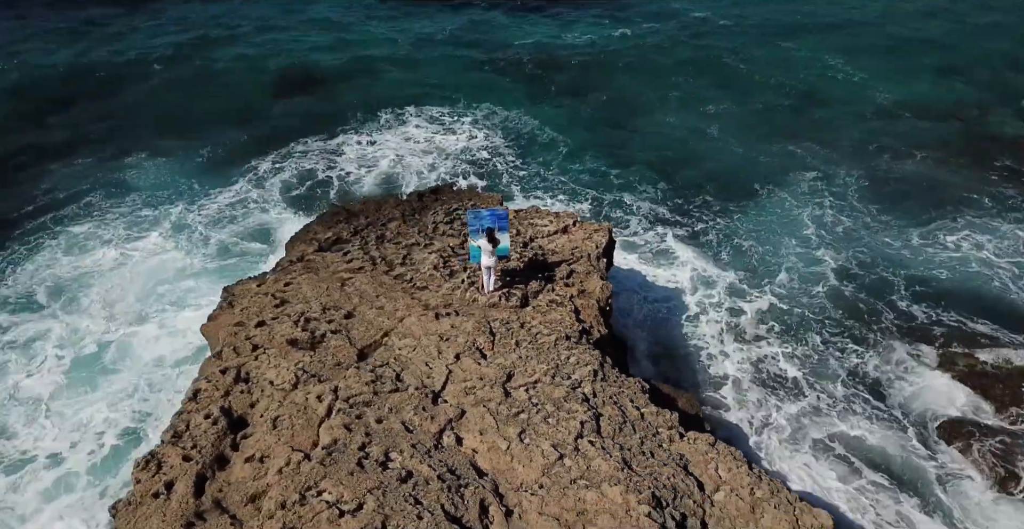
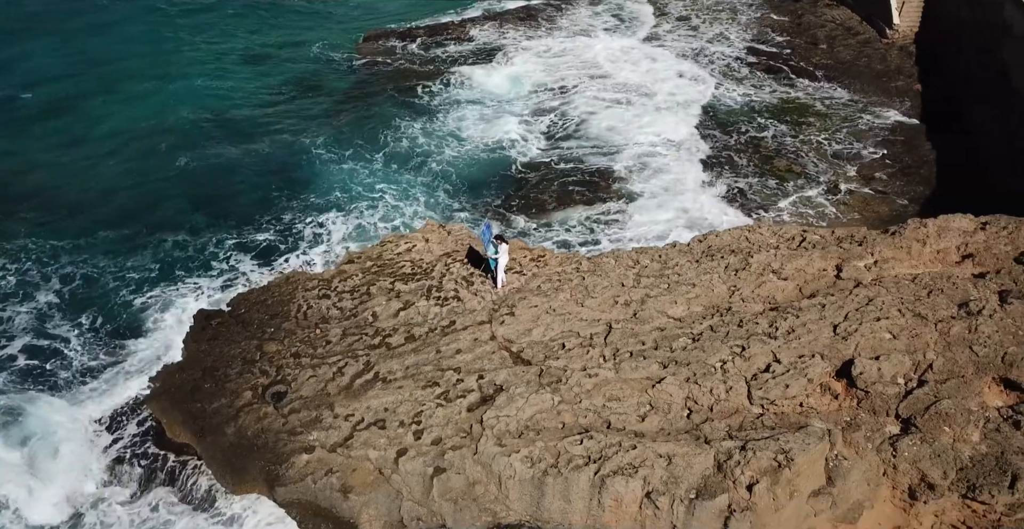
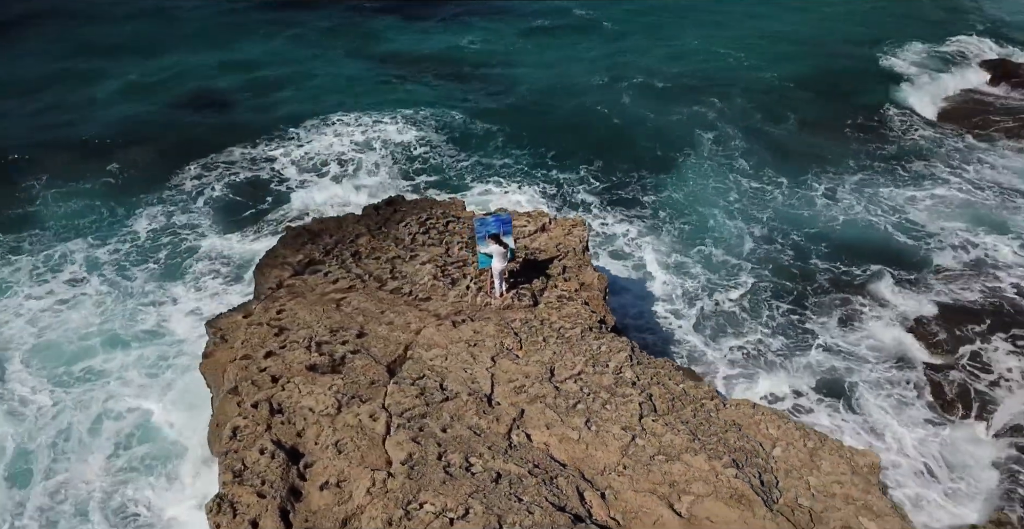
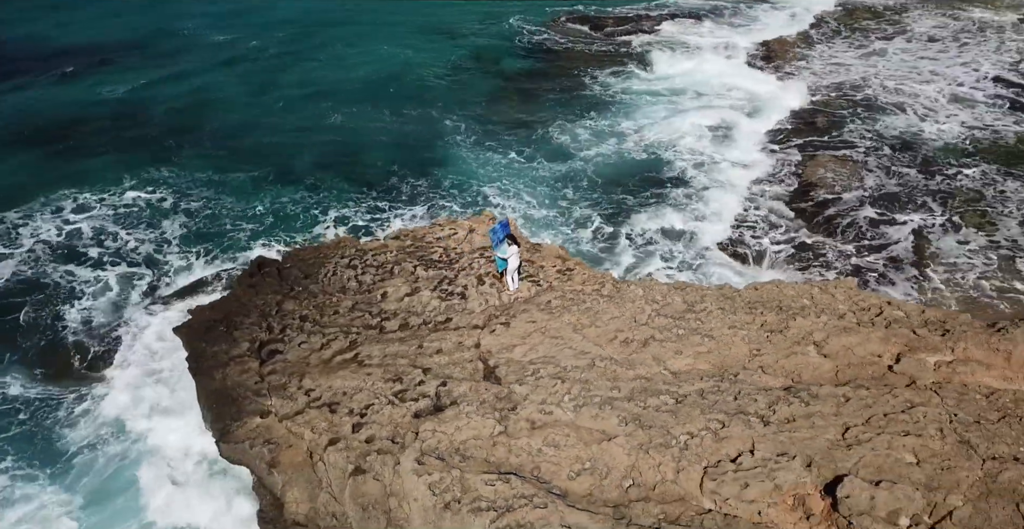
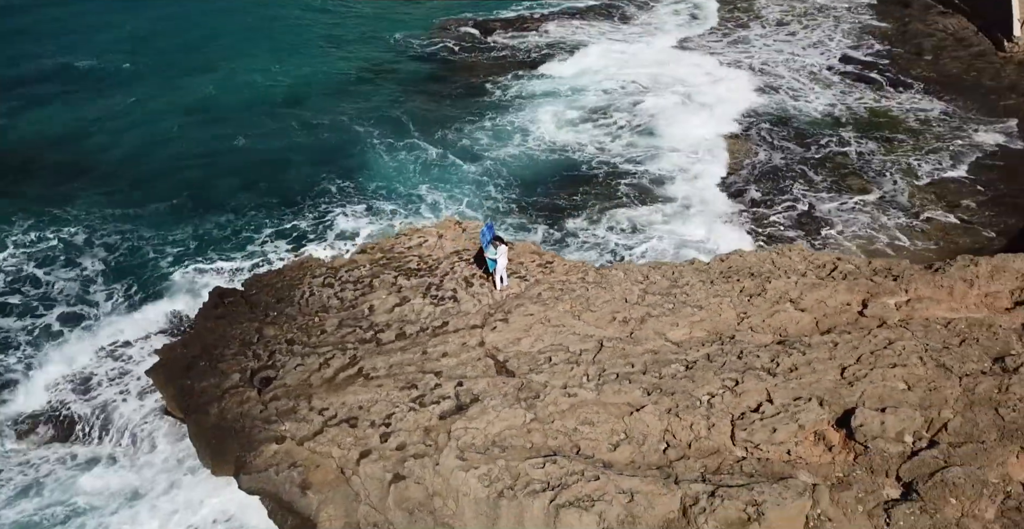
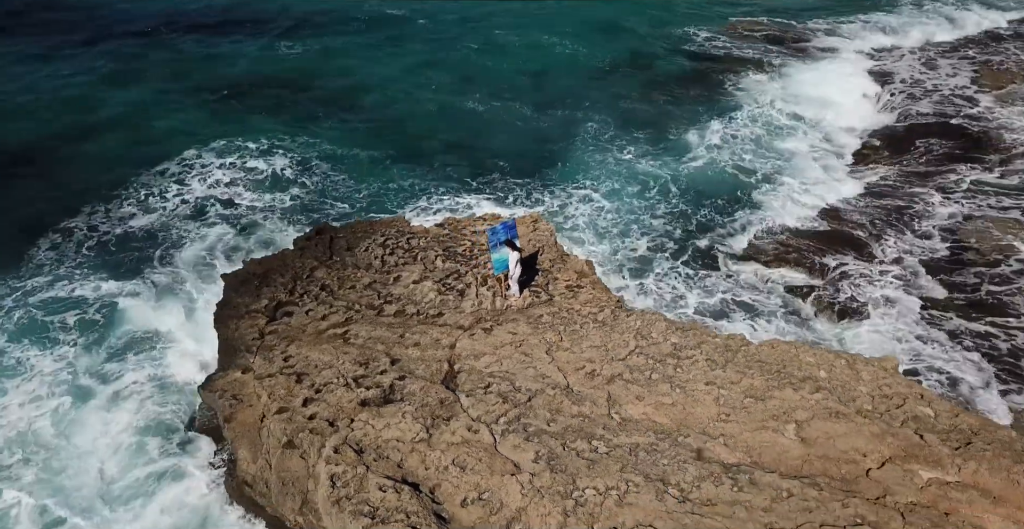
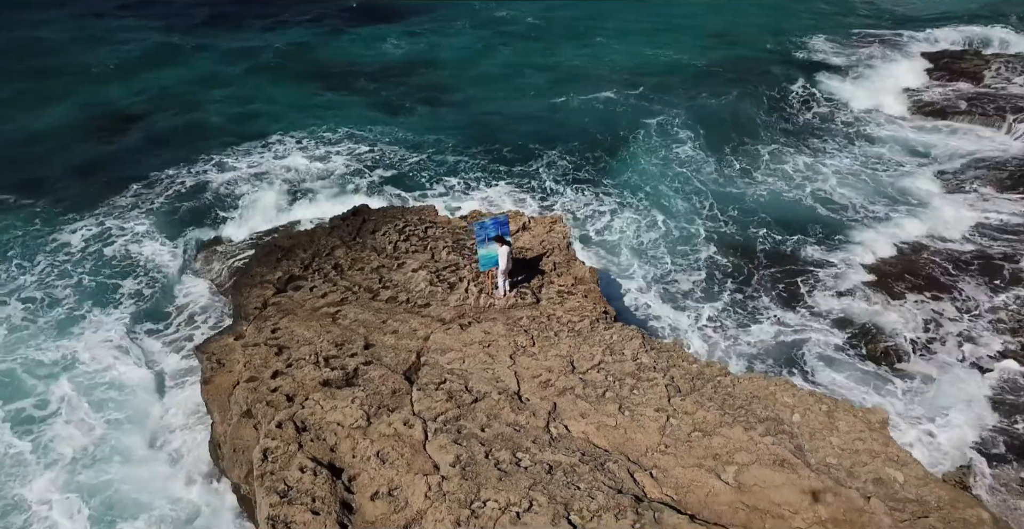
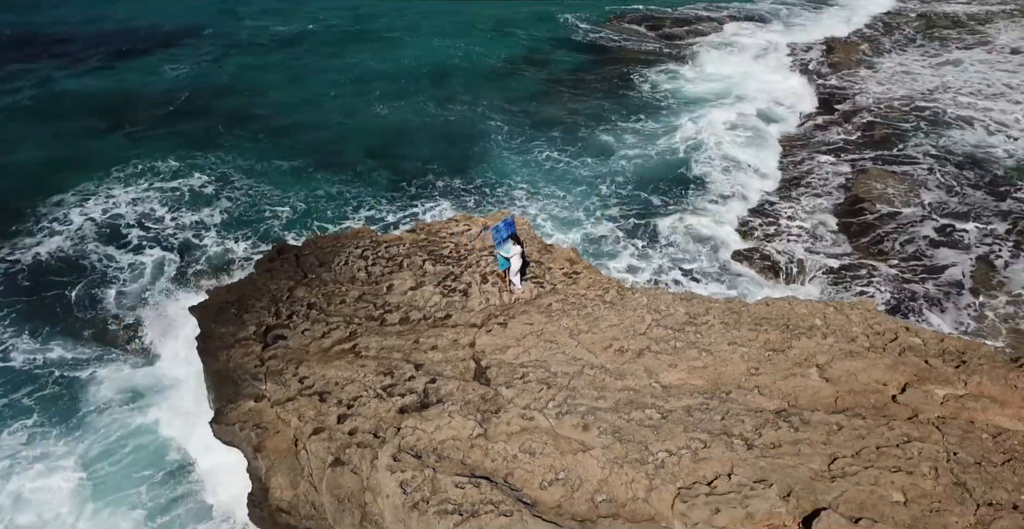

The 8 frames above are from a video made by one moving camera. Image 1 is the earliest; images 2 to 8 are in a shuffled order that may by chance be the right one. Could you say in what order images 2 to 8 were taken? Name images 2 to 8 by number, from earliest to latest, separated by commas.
3, 7, 6, 8, 4, 5, 2
